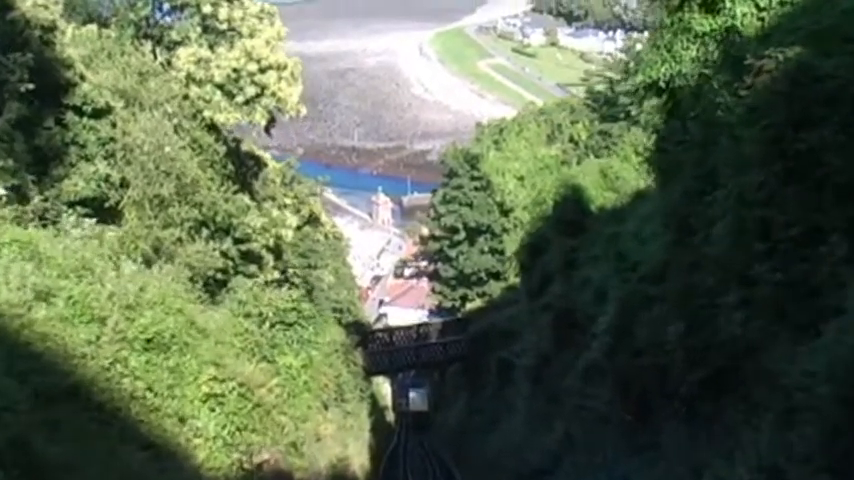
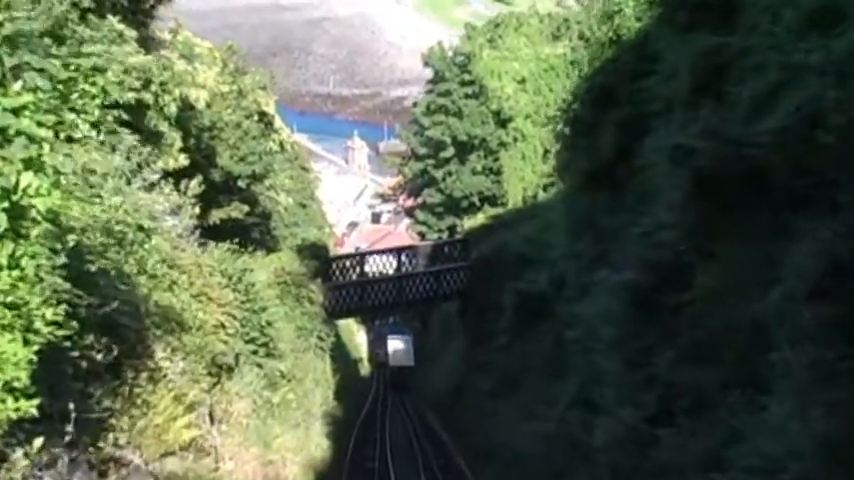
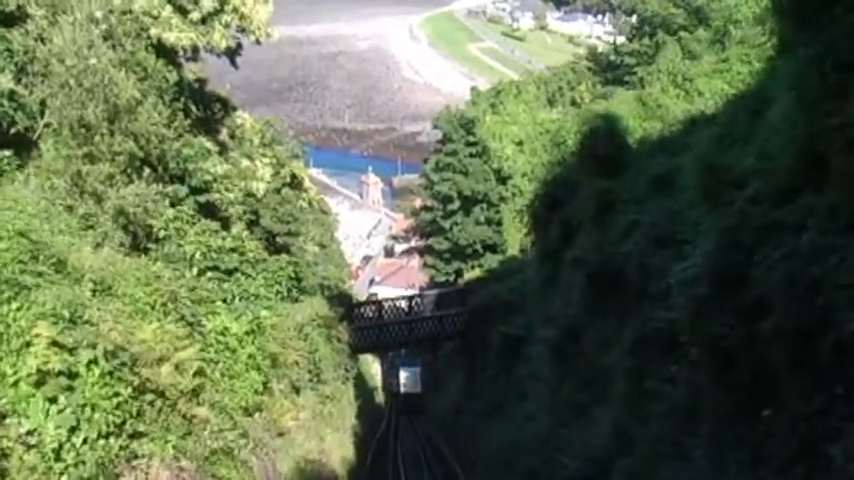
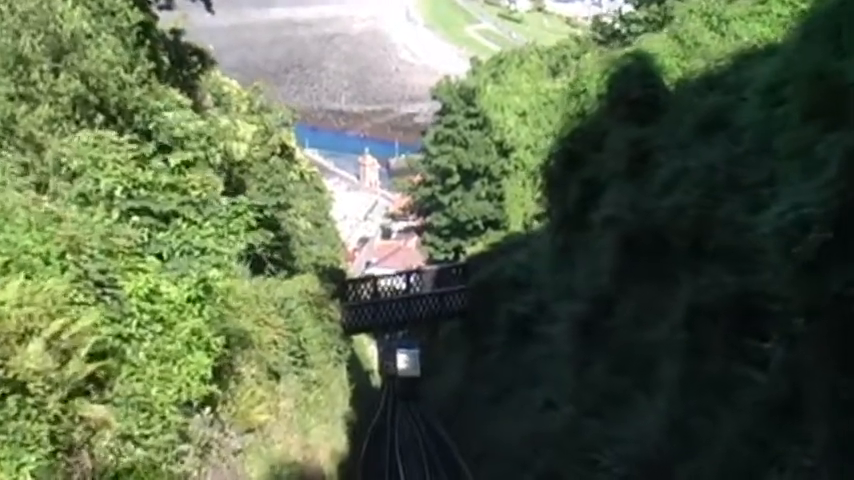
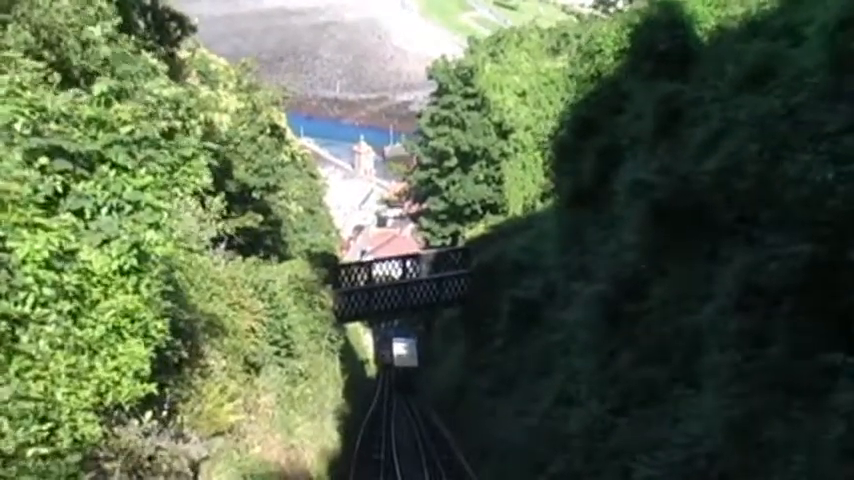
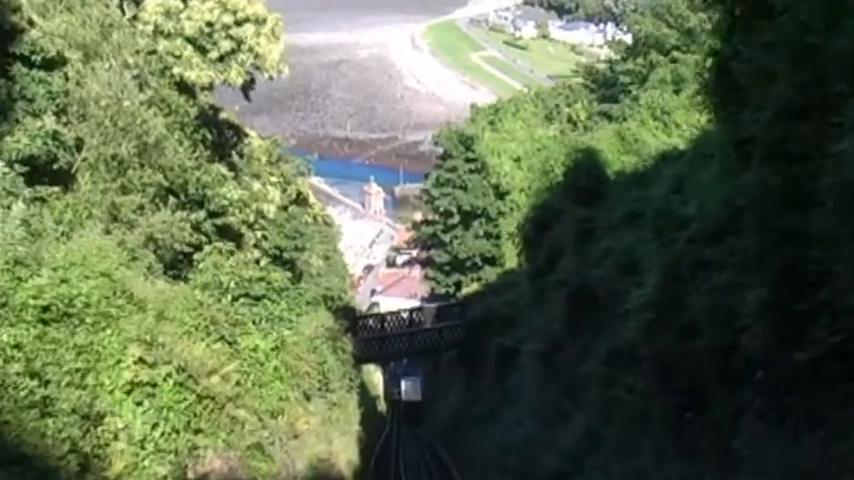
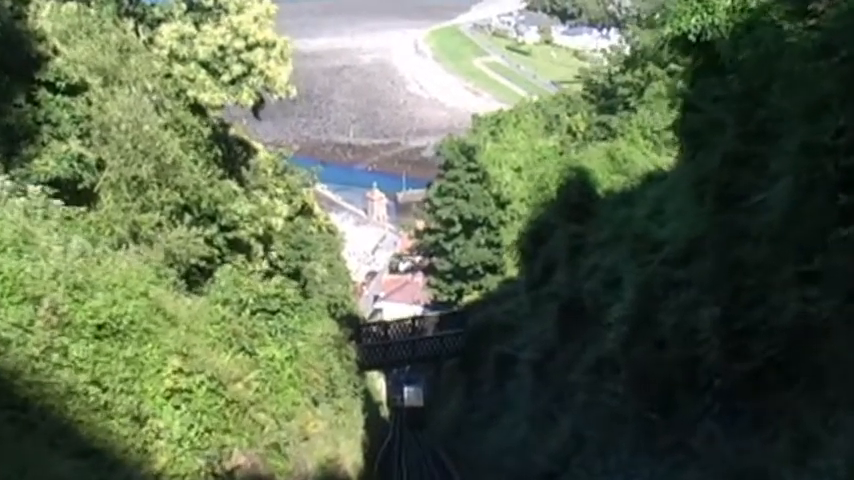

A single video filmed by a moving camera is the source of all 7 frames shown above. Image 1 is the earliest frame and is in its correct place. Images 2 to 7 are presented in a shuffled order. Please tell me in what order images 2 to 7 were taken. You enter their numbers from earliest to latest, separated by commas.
7, 6, 3, 4, 5, 2
